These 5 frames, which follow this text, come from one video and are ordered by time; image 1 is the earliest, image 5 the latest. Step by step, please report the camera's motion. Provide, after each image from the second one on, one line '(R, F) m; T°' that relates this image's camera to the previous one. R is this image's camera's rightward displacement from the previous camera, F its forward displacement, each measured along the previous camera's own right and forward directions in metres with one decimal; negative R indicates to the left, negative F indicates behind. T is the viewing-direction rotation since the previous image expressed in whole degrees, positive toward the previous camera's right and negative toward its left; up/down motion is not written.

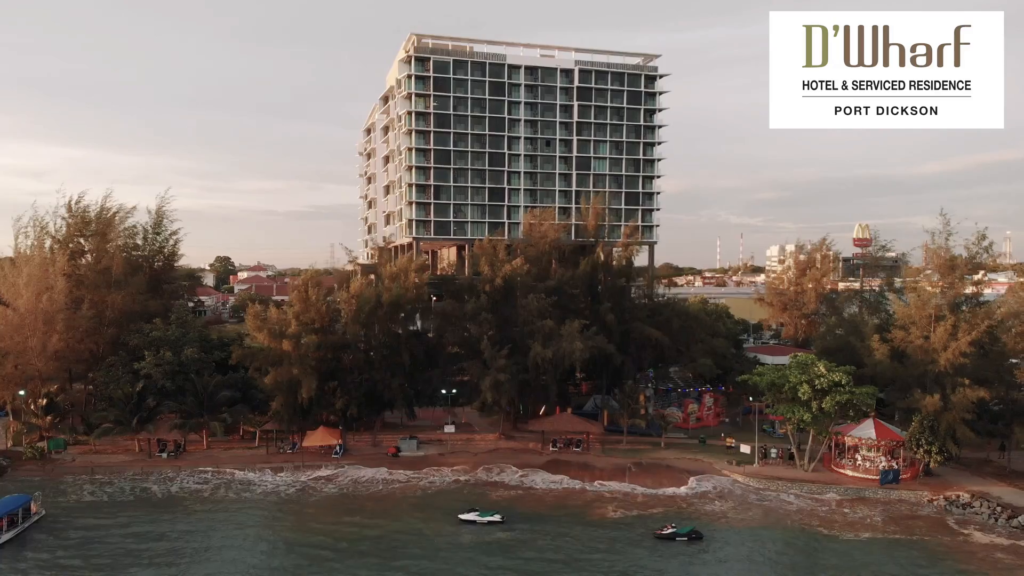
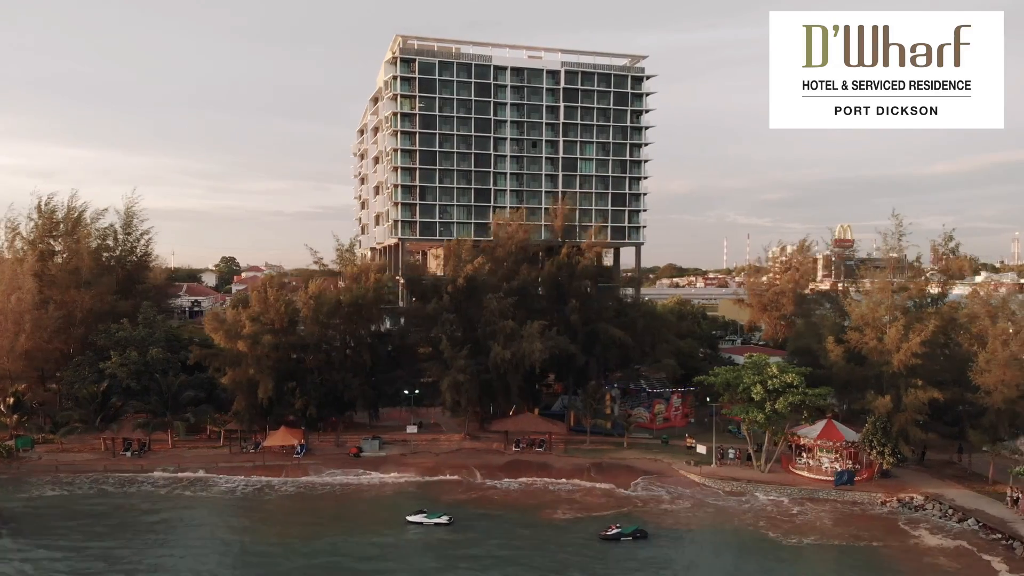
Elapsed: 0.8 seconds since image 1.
(+2.1, -0.1) m; 0°
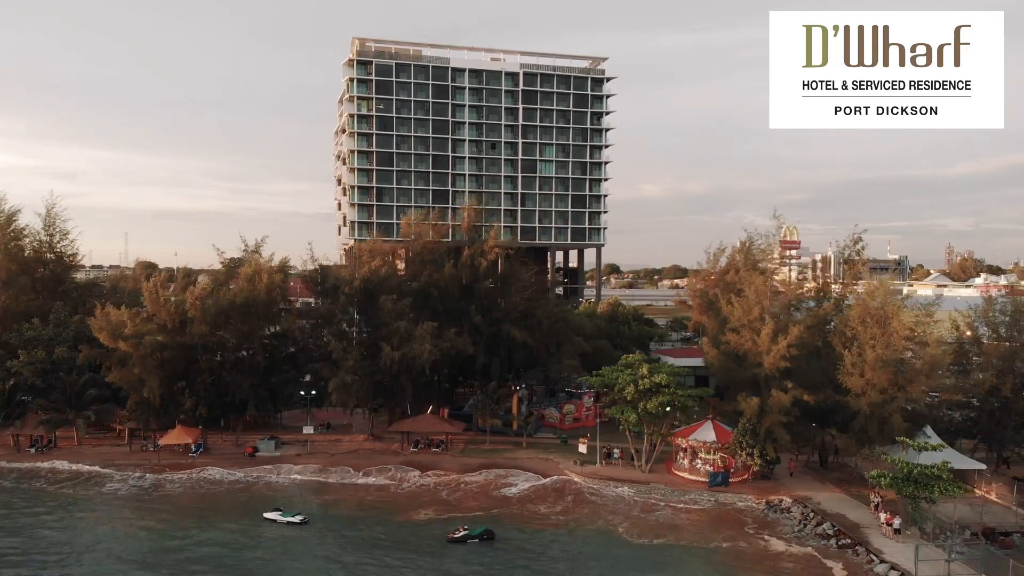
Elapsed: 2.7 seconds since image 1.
(+5.8, 0.0) m; -1°
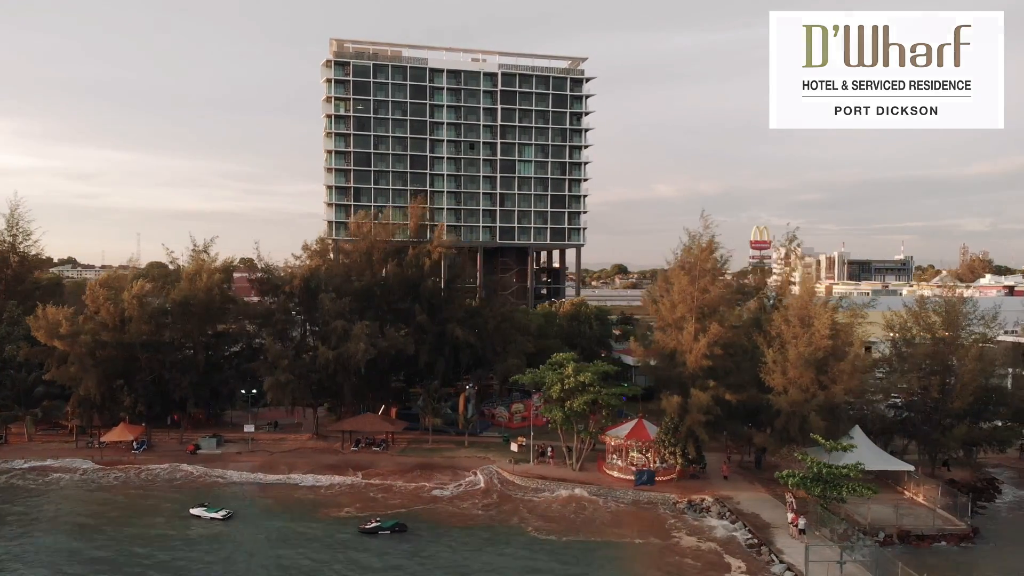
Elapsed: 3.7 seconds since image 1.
(+3.6, -0.1) m; -1°
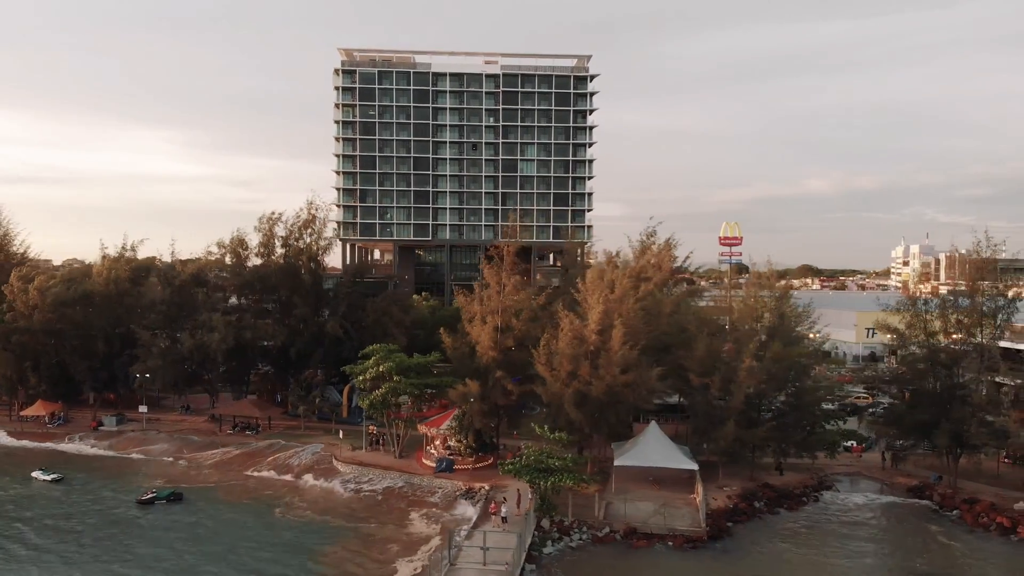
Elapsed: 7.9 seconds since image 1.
(+14.3, -0.1) m; -10°
